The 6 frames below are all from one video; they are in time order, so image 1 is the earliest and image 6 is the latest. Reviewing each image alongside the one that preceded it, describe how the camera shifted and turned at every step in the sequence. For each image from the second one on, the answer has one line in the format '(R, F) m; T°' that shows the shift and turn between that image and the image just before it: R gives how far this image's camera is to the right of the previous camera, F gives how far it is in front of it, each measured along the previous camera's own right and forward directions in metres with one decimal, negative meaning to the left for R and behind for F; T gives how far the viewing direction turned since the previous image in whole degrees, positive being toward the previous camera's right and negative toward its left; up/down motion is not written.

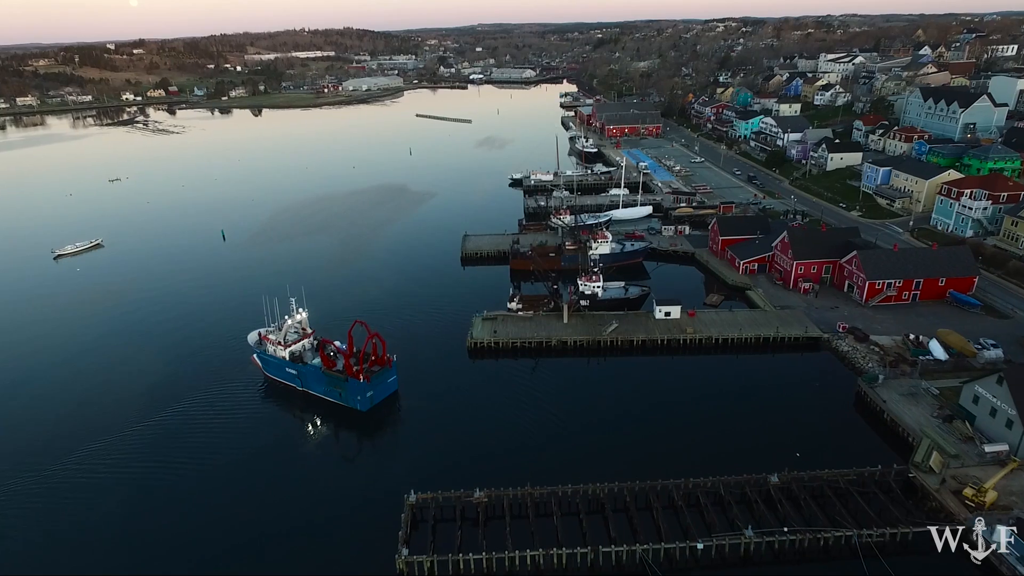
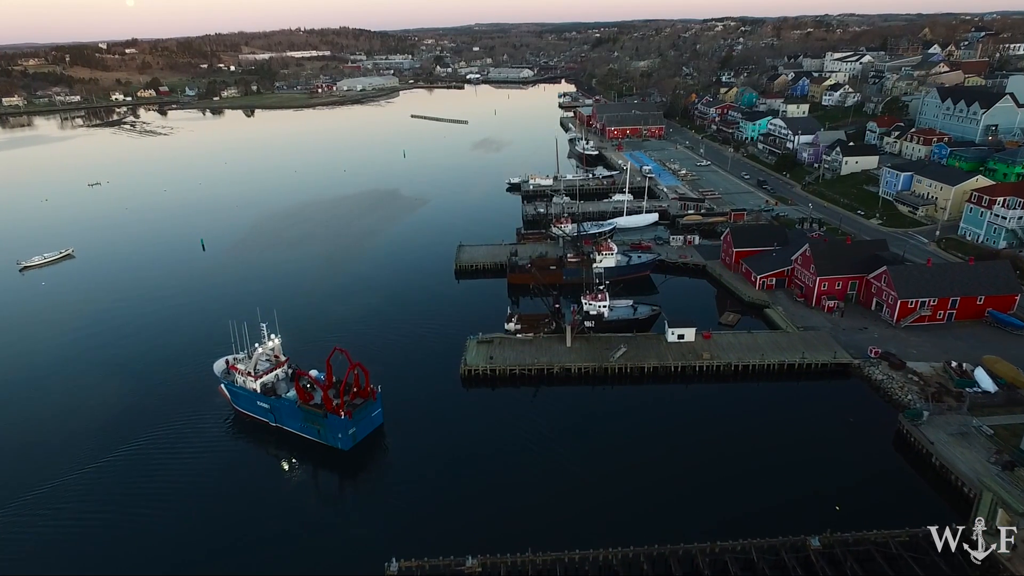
(0.0, +2.6) m; 0°
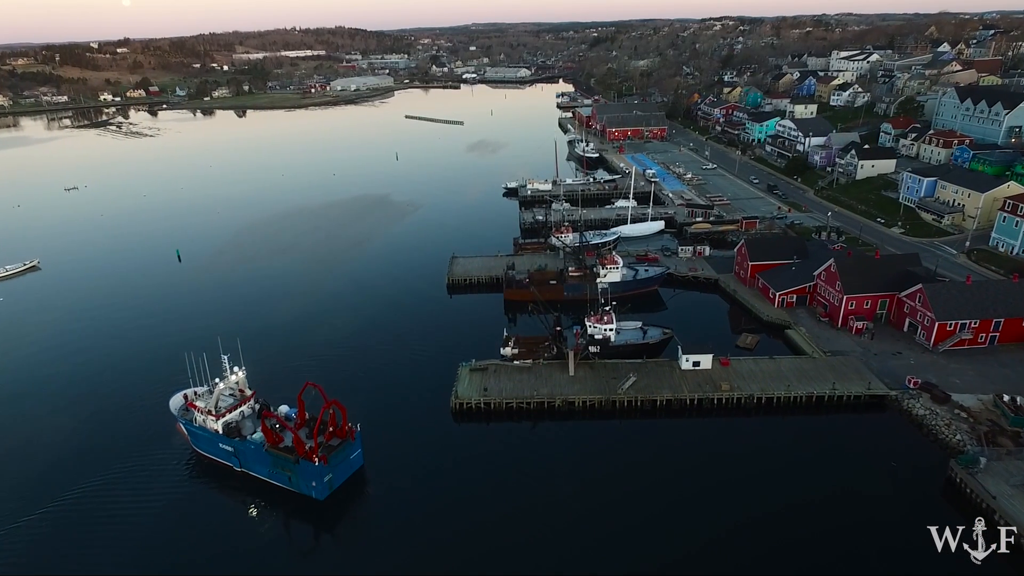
(+0.1, +2.6) m; 0°
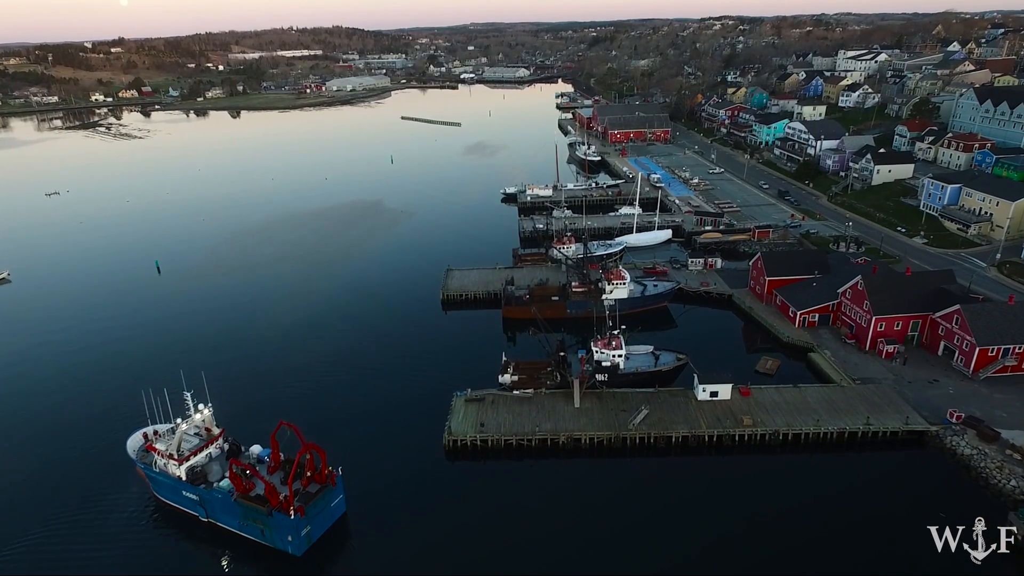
(0.0, +2.2) m; 0°
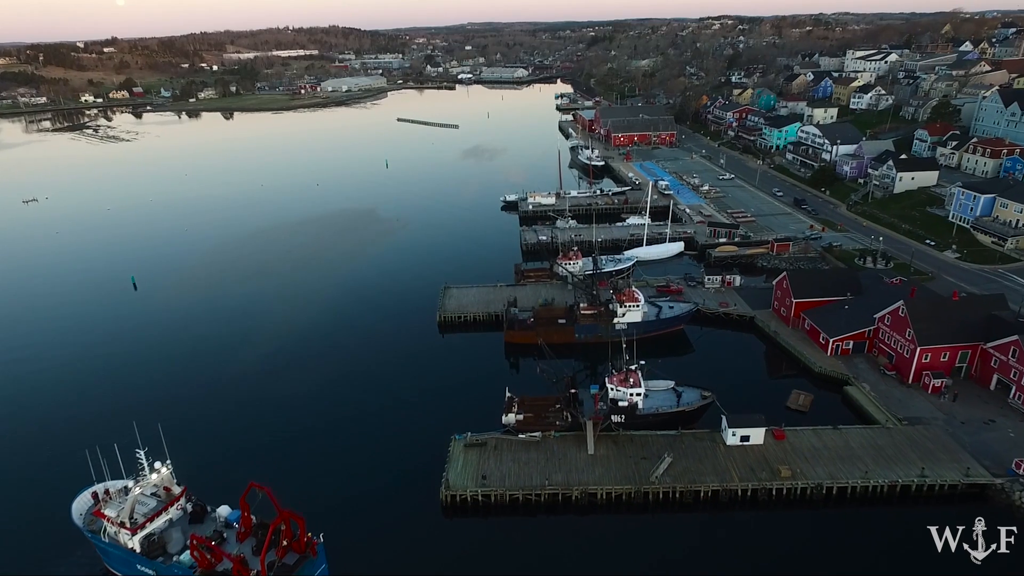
(-0.3, +2.4) m; 0°
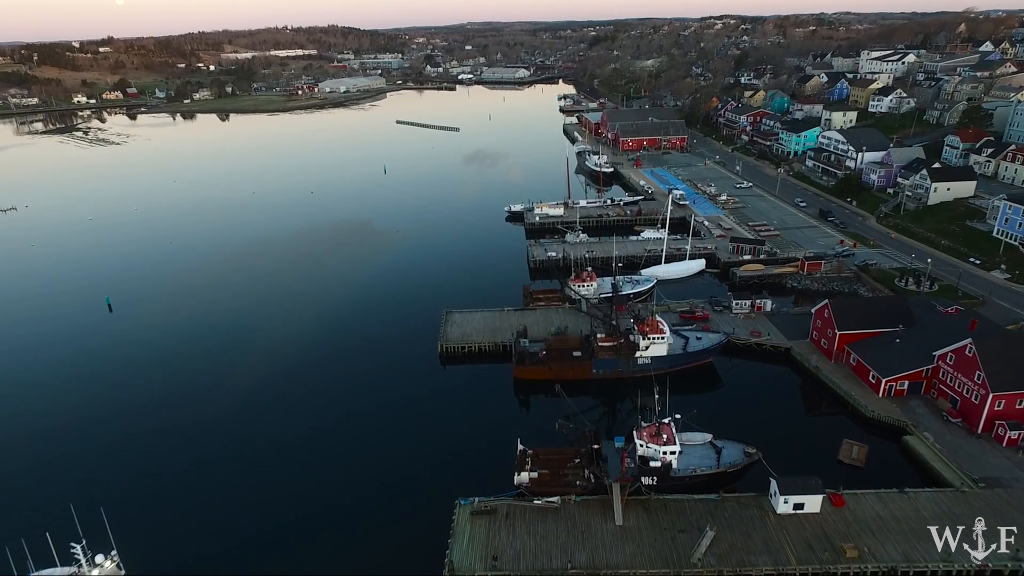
(-0.4, +2.7) m; 0°
